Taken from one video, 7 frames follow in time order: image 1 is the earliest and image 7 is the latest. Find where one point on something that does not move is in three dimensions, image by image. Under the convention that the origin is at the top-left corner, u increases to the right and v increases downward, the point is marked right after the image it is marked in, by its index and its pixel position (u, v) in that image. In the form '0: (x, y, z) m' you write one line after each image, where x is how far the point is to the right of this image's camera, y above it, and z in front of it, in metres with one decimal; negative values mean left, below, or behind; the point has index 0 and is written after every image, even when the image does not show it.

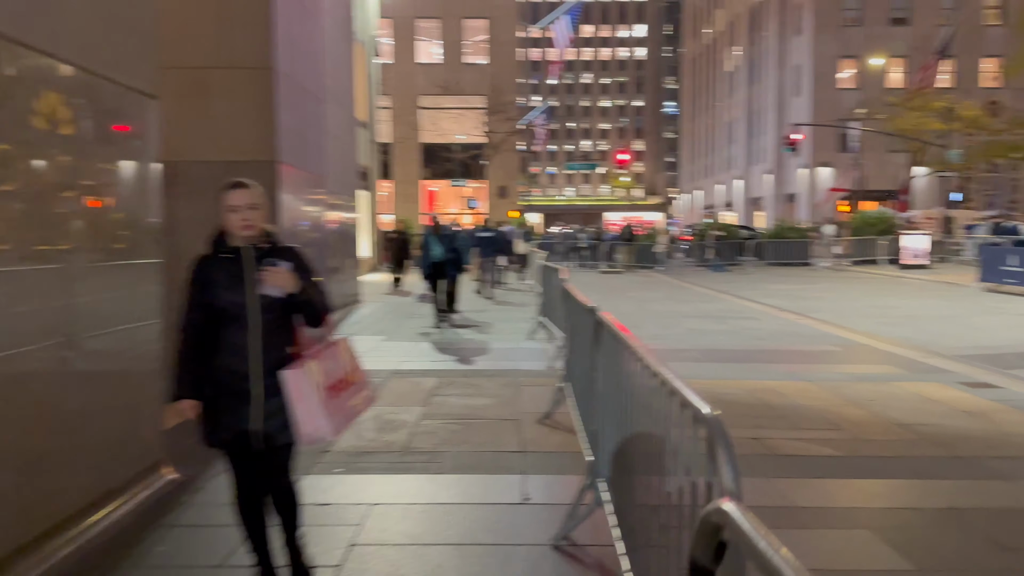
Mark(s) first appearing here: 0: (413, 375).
0: (-1.0, -0.9, +7.9) m
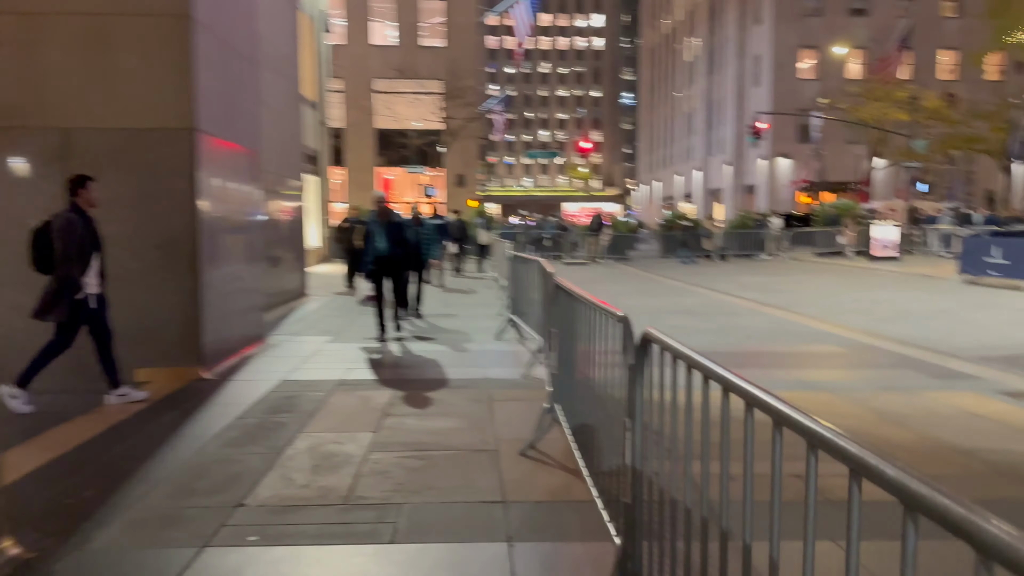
0: (-1.2, -0.8, +6.5) m
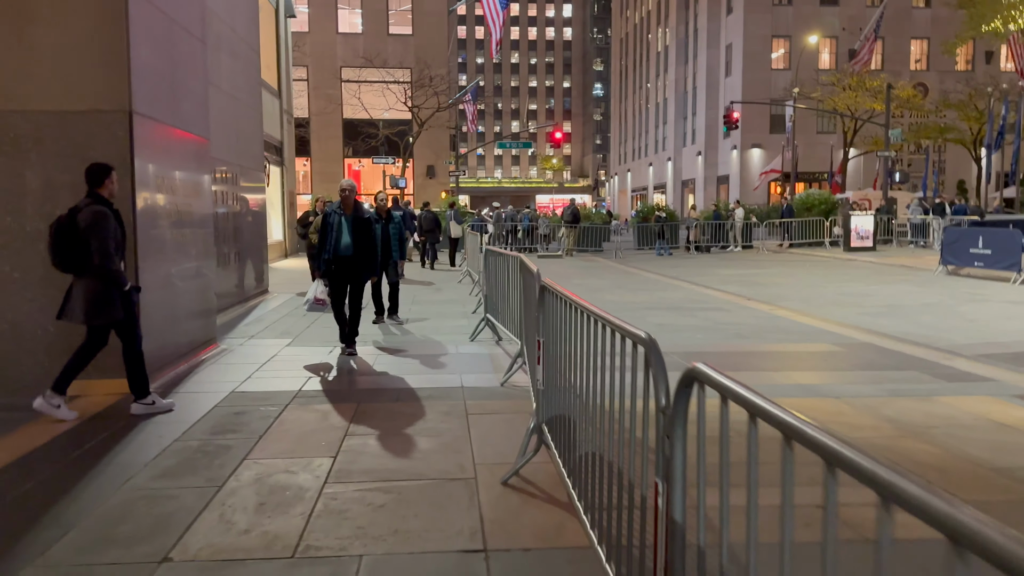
0: (-1.4, -0.8, +5.8) m
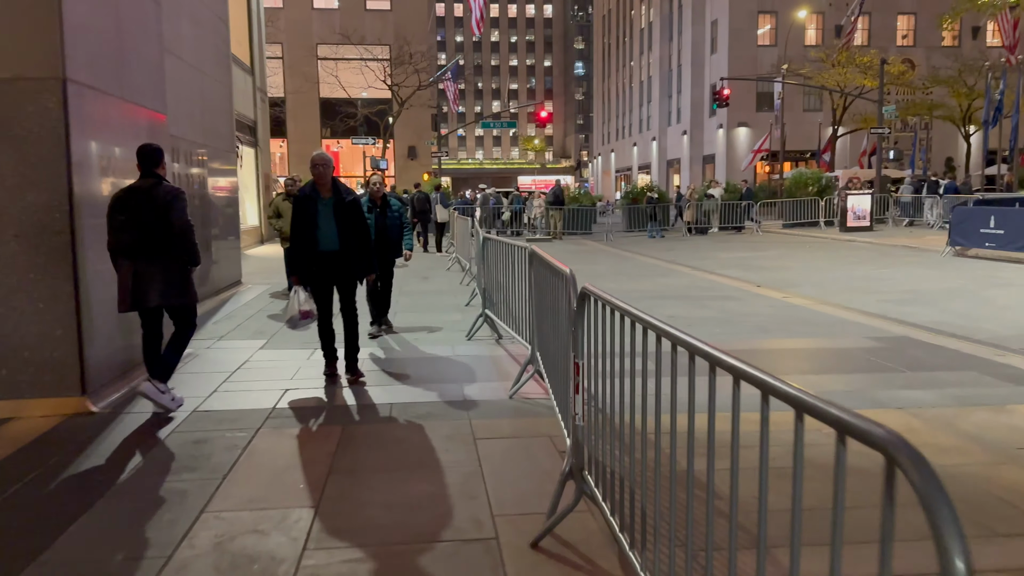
0: (-1.3, -0.8, +4.9) m
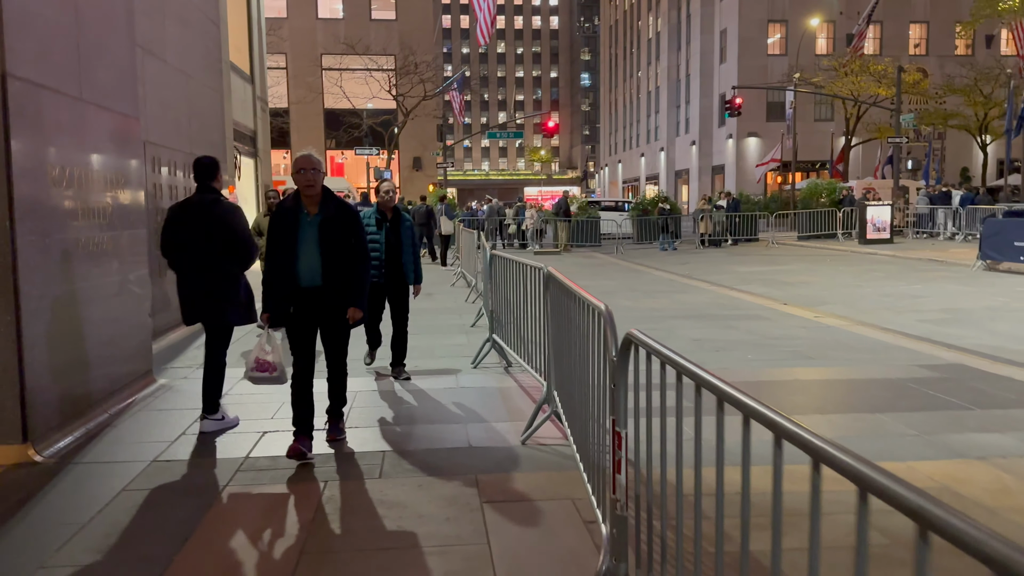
0: (-1.2, -1.0, +4.1) m
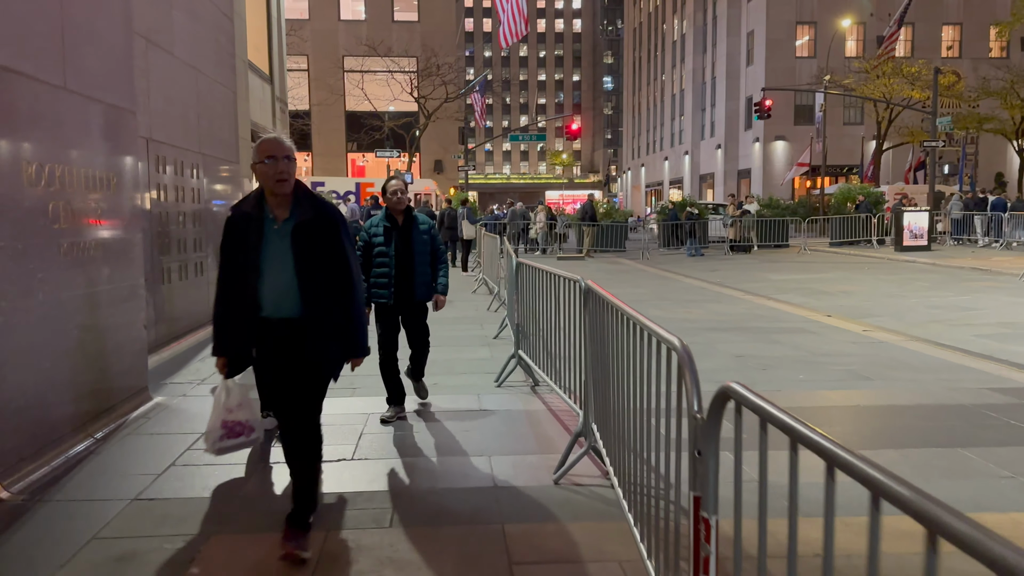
0: (-1.1, -1.1, +3.6) m
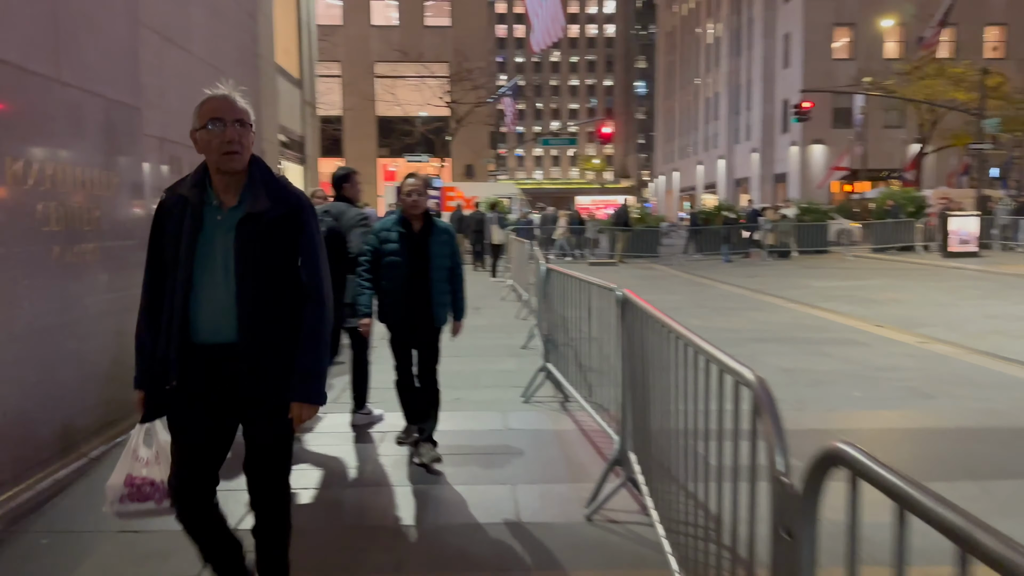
0: (-1.0, -1.1, +3.1) m
